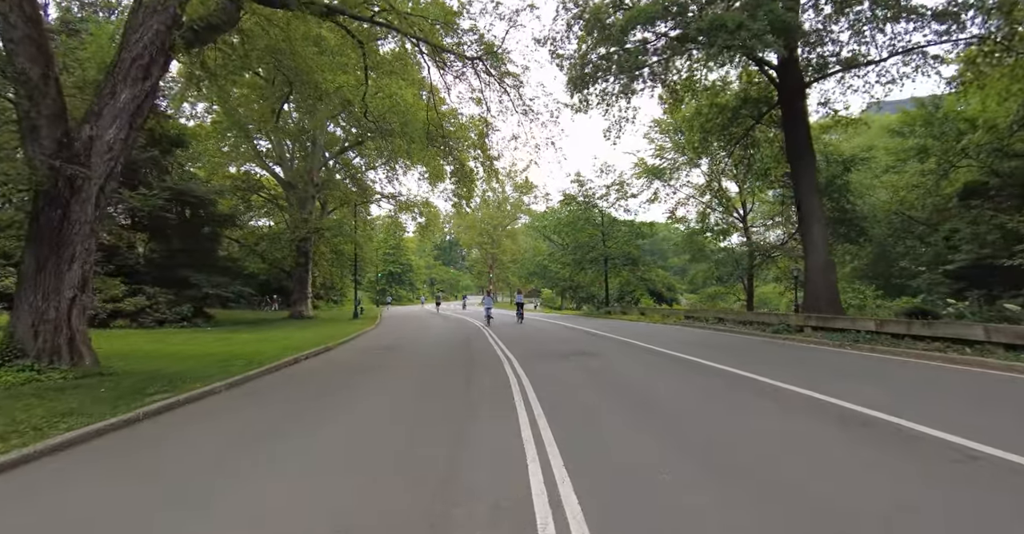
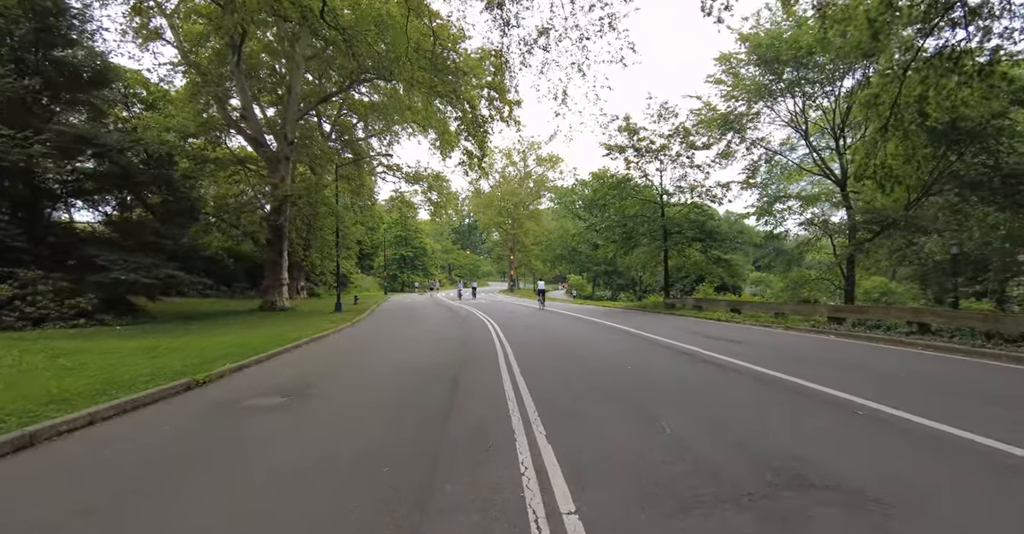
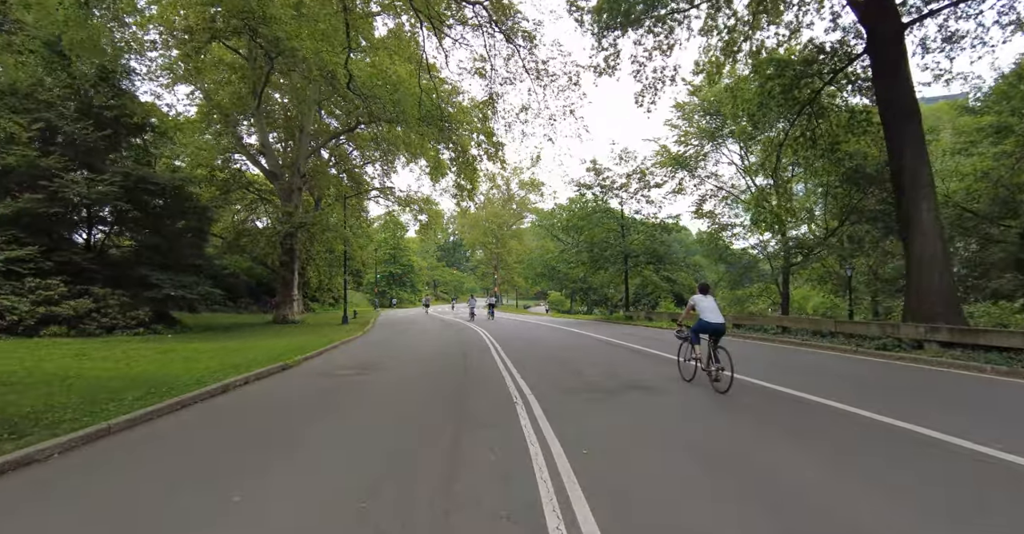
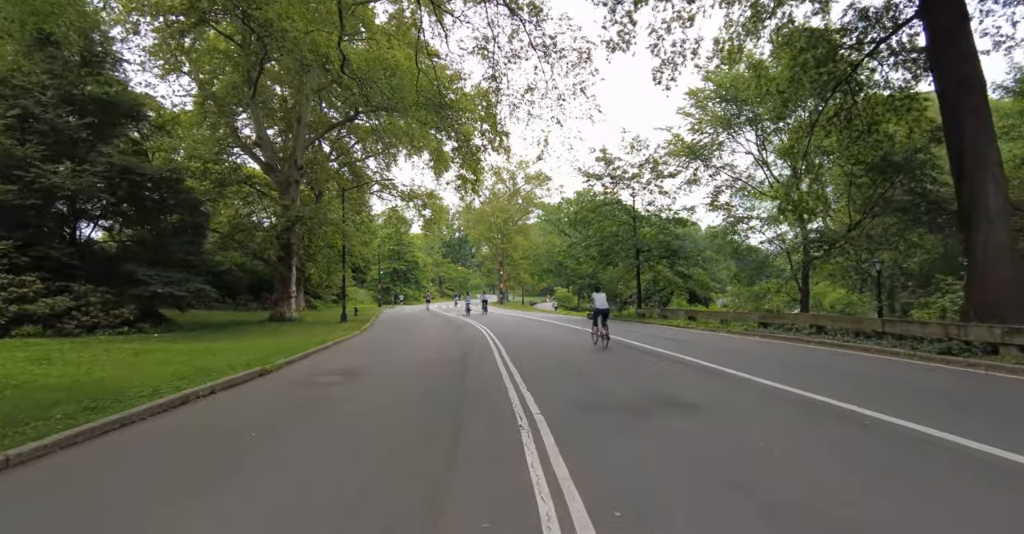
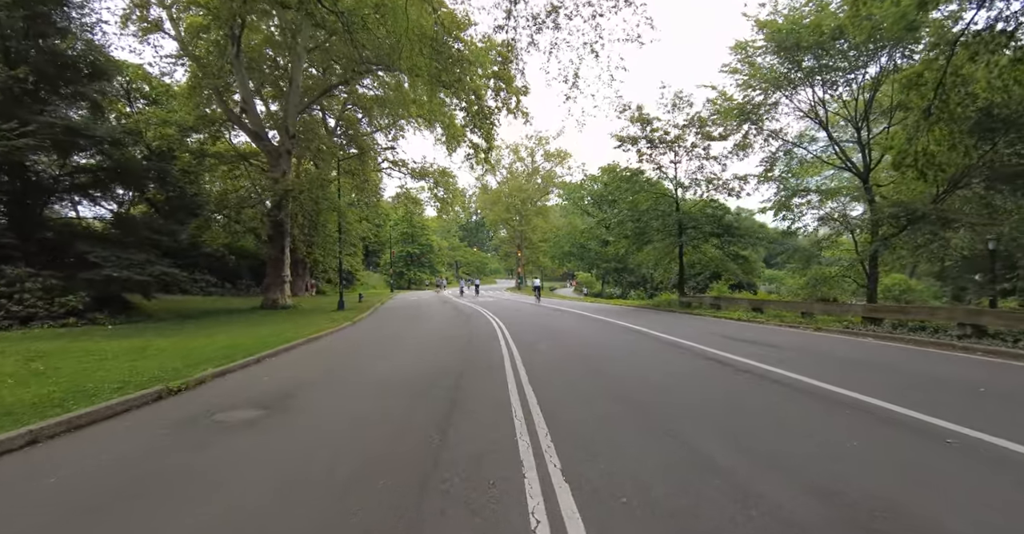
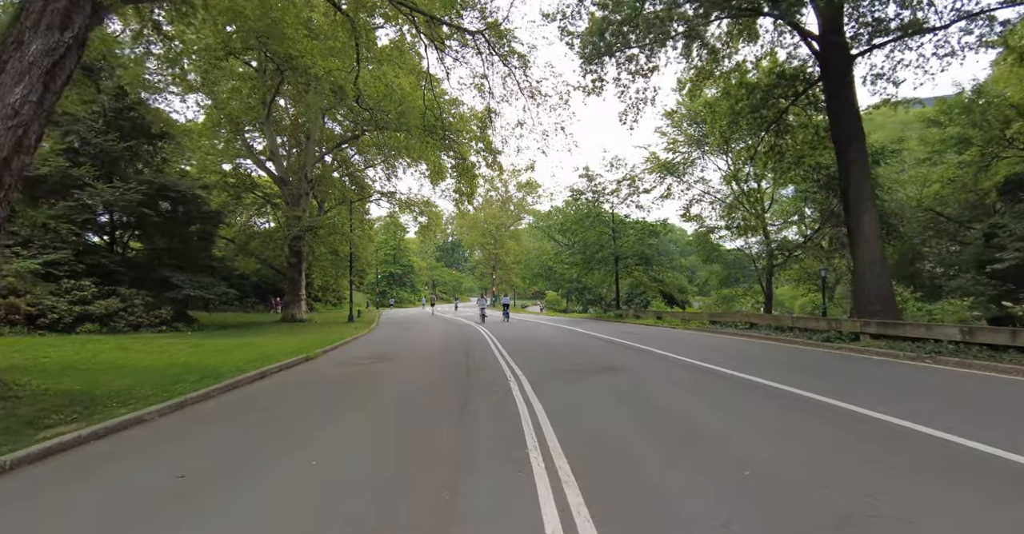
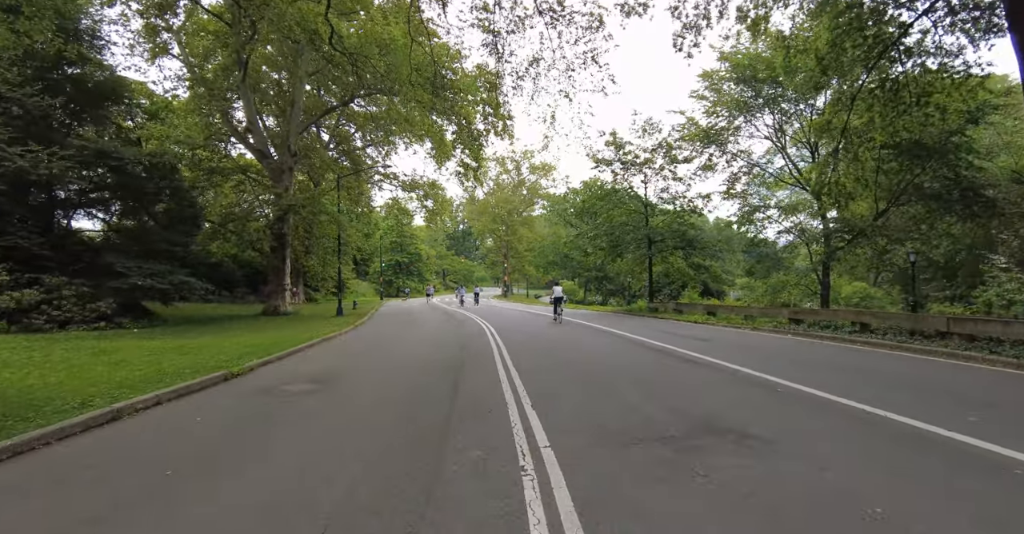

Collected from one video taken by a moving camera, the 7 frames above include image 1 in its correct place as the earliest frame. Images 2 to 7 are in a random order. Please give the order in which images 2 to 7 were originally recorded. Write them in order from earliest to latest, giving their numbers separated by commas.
6, 3, 4, 7, 2, 5
